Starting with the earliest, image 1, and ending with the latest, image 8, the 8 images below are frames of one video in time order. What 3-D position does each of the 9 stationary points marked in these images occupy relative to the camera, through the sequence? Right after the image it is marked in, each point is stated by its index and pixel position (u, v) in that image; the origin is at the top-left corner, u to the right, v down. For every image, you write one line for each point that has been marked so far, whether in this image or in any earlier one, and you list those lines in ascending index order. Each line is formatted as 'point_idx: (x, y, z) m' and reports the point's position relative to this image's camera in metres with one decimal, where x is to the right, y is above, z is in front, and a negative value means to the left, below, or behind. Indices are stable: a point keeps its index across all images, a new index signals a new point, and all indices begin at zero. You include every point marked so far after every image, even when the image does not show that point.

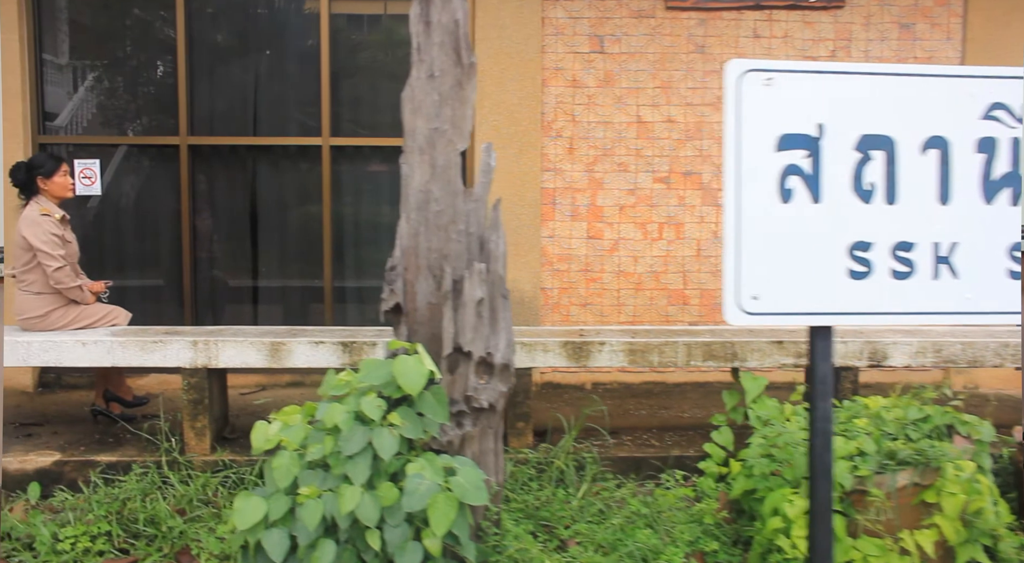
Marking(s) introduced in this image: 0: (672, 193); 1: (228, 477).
0: (+1.2, +0.6, +5.5) m
1: (-1.5, -1.0, +4.0) m
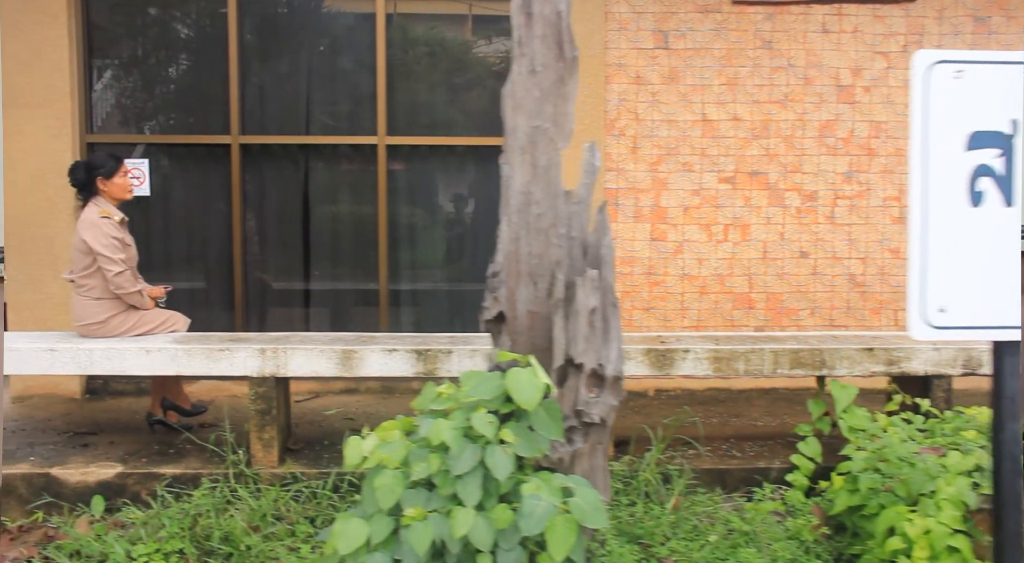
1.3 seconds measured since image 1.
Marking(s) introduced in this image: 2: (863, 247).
0: (+1.6, +0.6, +5.3) m
1: (-1.1, -1.1, +3.8) m
2: (+2.5, +0.2, +5.4) m
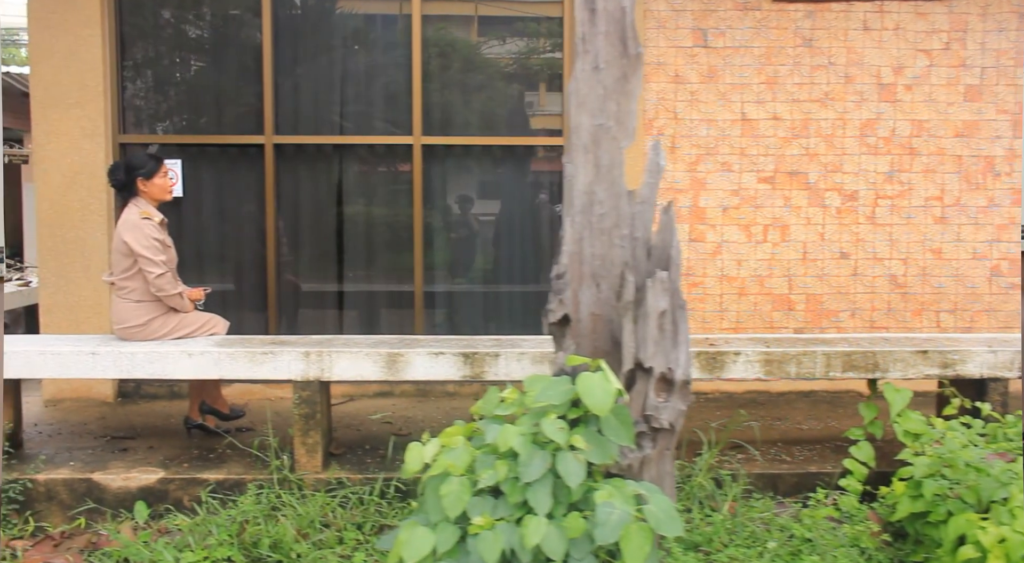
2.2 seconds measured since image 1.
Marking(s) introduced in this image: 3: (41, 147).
0: (+1.8, +0.6, +5.3) m
1: (-0.8, -1.1, +3.8) m
2: (+2.8, +0.2, +5.3) m
3: (-3.2, +0.9, +5.1) m
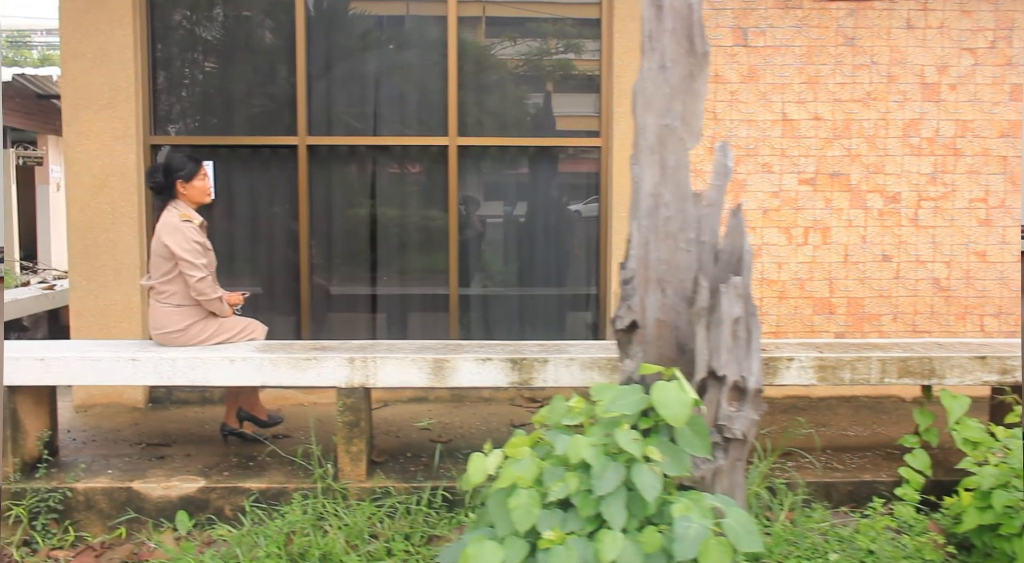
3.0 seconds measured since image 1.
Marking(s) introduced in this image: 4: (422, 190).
0: (+2.1, +0.6, +5.2) m
1: (-0.6, -1.1, +3.7) m
2: (+3.0, +0.2, +5.2) m
3: (-2.9, +0.9, +5.0) m
4: (-0.6, +0.7, +5.4) m
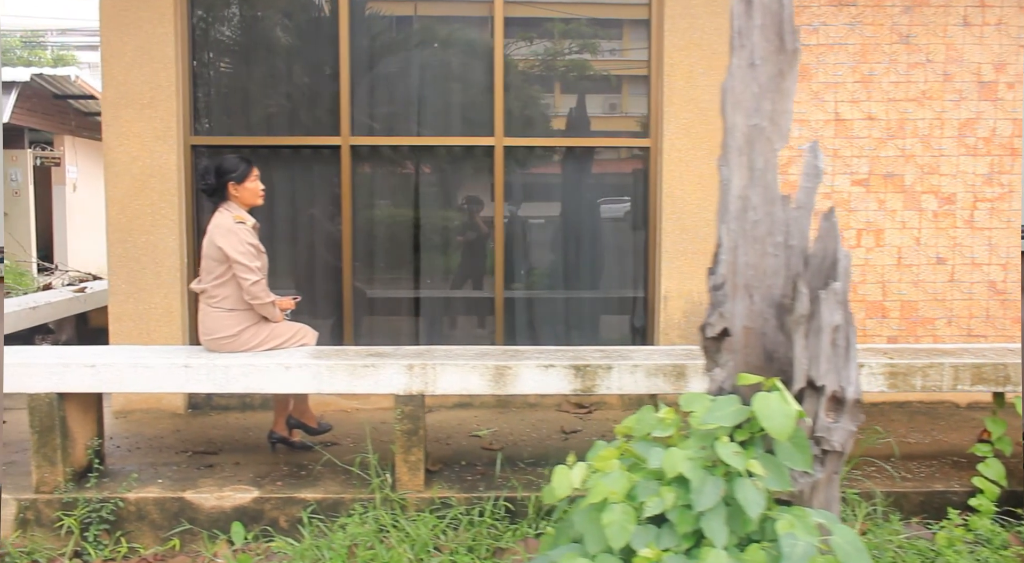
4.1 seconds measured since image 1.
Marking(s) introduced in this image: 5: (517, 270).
0: (+2.4, +0.6, +5.1) m
1: (-0.3, -1.1, +3.6) m
2: (+3.3, +0.2, +5.1) m
3: (-2.6, +0.9, +4.9) m
4: (-0.3, +0.6, +5.3) m
5: (0.0, +0.1, +5.4) m
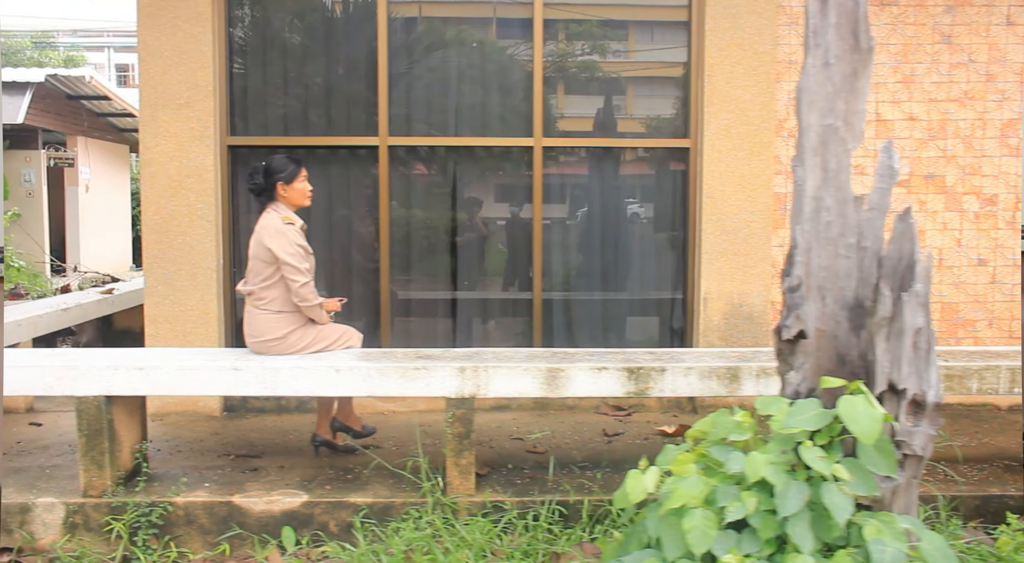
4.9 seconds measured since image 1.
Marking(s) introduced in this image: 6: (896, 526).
0: (+2.7, +0.6, +5.0) m
1: (0.0, -1.1, +3.5) m
2: (+3.6, +0.2, +5.1) m
3: (-2.4, +0.9, +4.9) m
4: (-0.1, +0.6, +5.3) m
5: (+0.3, +0.1, +5.3) m
6: (+1.2, -0.8, +2.3) m
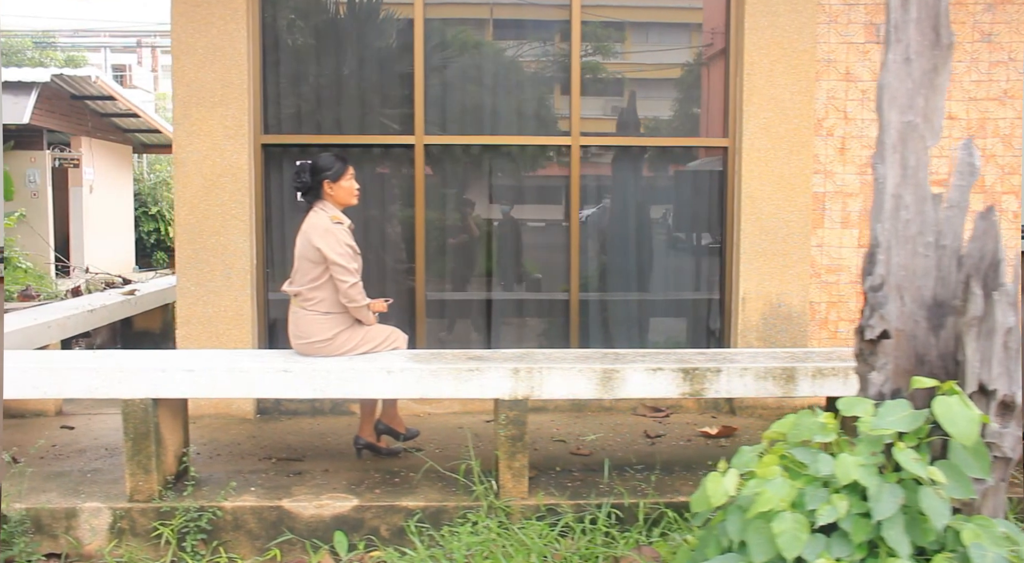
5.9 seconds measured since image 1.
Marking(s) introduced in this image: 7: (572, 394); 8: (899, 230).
0: (+2.9, +0.6, +5.0) m
1: (+0.2, -1.1, +3.5) m
2: (+3.8, +0.2, +5.0) m
3: (-2.1, +0.8, +4.8) m
4: (+0.2, +0.6, +5.2) m
5: (+0.5, +0.1, +5.3) m
6: (+1.5, -0.8, +2.3) m
7: (+0.3, -0.5, +3.6) m
8: (+1.4, +0.2, +2.7) m
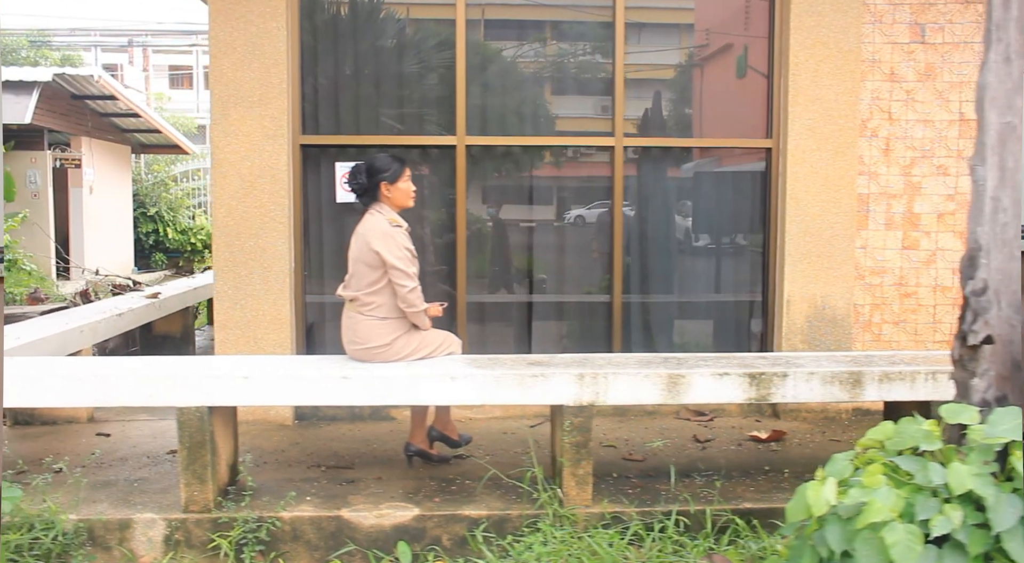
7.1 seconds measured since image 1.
0: (+3.2, +0.5, +5.0) m
1: (+0.5, -1.1, +3.4) m
2: (+4.1, +0.2, +5.0) m
3: (-1.8, +0.8, +4.7) m
4: (+0.4, +0.6, +5.1) m
5: (+0.8, 0.0, +5.2) m
6: (+1.8, -0.8, +2.2) m
7: (+0.6, -0.5, +3.5) m
8: (+1.7, +0.2, +2.6) m
